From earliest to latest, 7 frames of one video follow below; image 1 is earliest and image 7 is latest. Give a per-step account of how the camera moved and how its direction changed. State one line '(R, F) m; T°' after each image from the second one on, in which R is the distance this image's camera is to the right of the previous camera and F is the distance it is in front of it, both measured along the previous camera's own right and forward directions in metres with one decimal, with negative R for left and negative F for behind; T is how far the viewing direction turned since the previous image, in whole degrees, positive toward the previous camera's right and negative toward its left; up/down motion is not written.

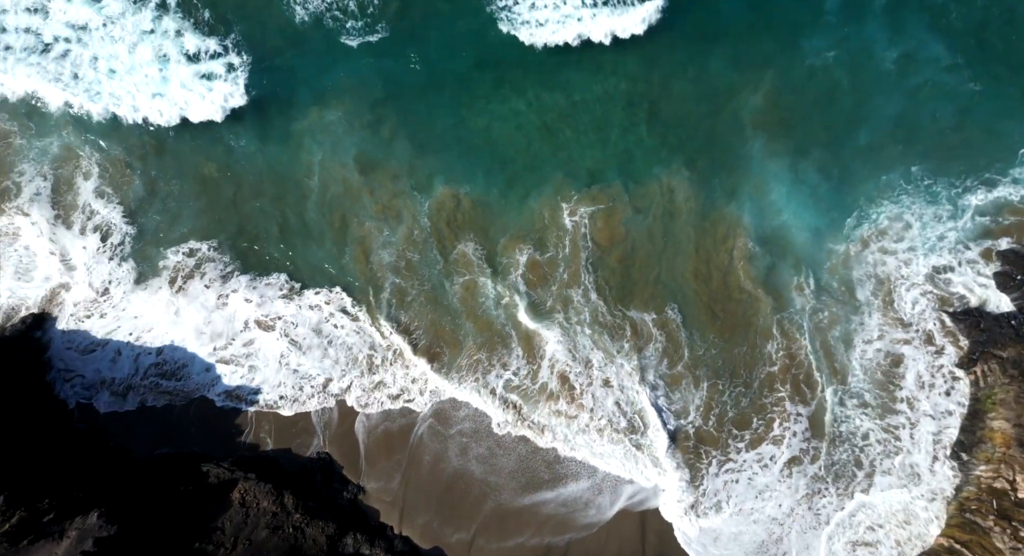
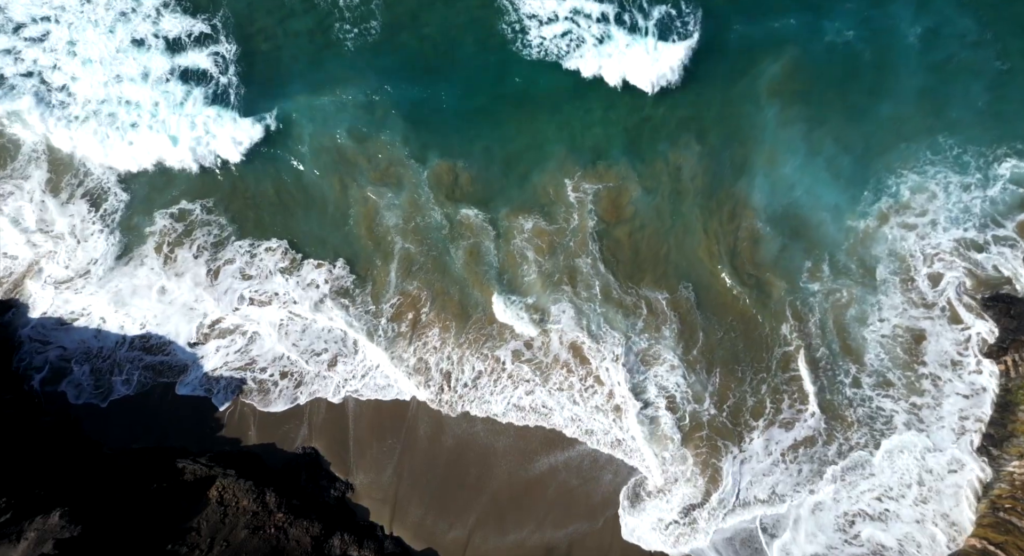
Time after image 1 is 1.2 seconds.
(+0.2, +1.7) m; -1°
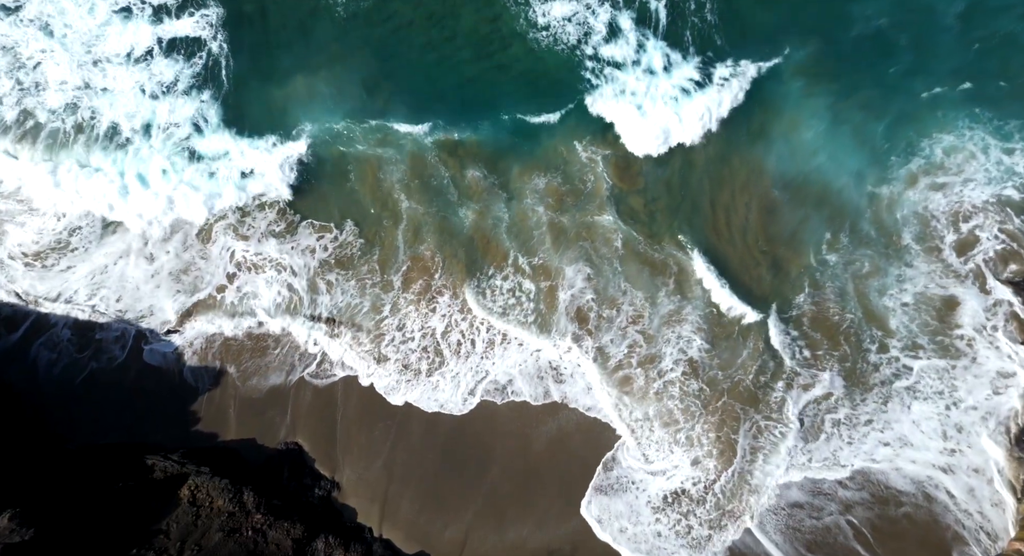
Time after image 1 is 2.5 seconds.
(+0.2, +1.9) m; 0°
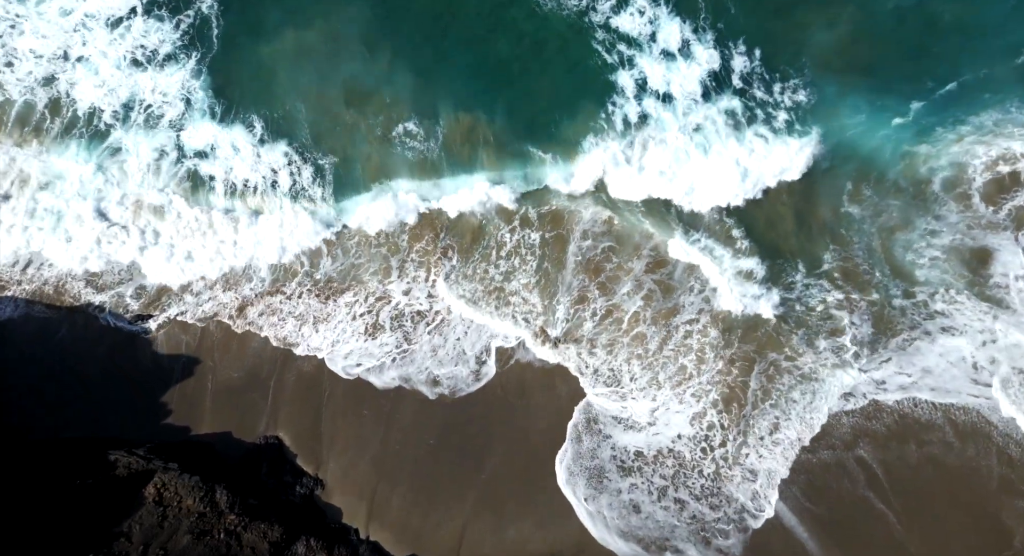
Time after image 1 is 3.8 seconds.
(+0.1, +1.9) m; 0°
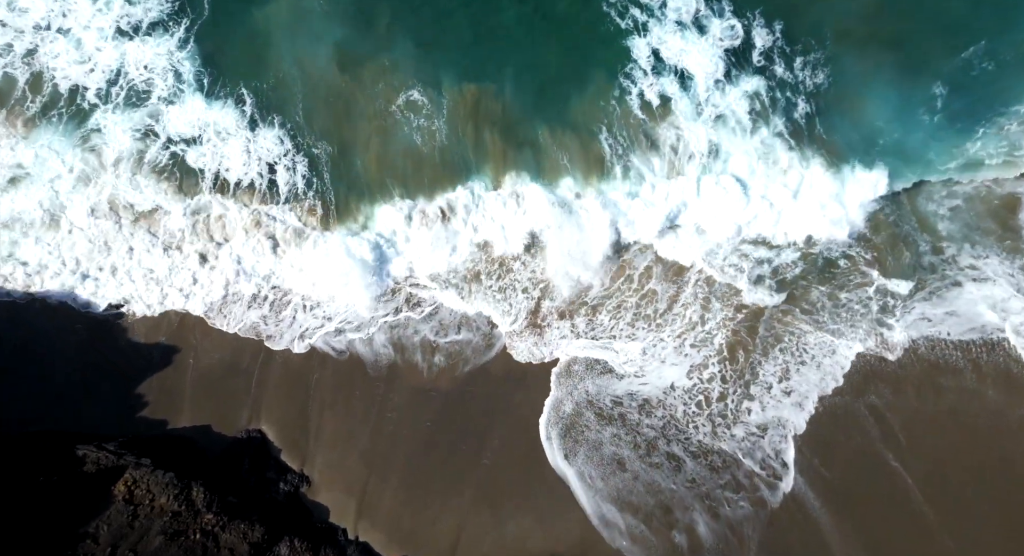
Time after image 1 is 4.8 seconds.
(0.0, +1.3) m; 0°
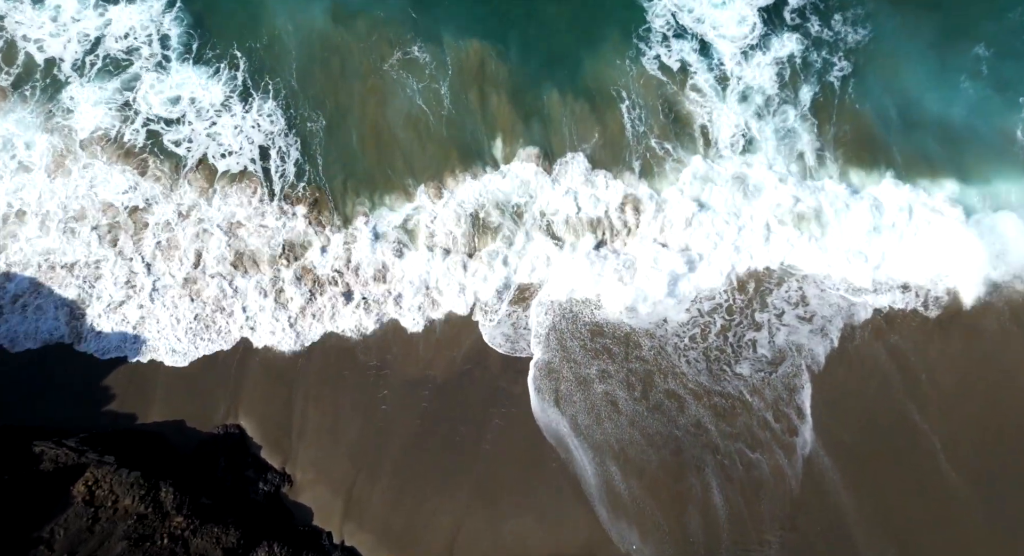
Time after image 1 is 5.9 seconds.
(-0.1, +1.5) m; 0°
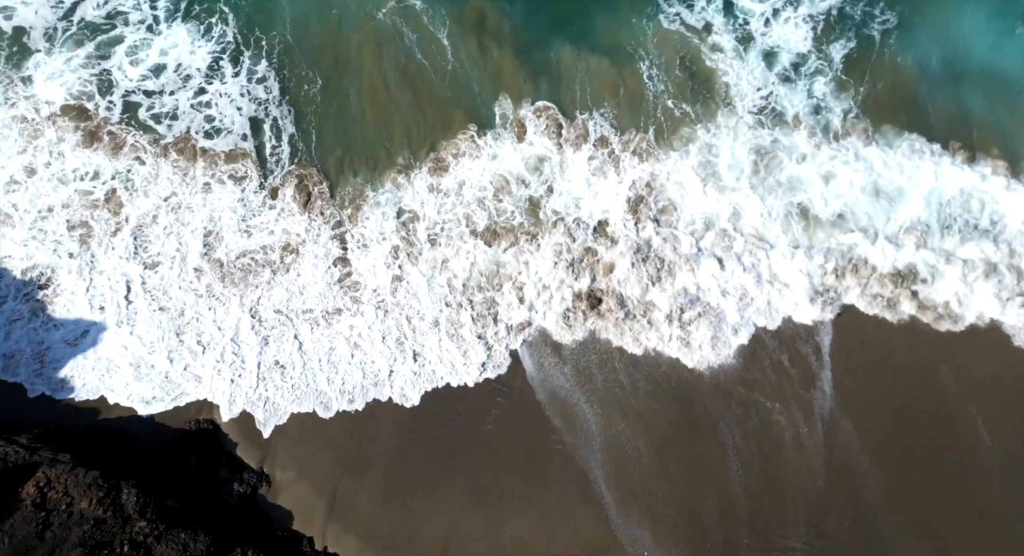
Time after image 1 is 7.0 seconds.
(-0.1, +1.5) m; 0°
